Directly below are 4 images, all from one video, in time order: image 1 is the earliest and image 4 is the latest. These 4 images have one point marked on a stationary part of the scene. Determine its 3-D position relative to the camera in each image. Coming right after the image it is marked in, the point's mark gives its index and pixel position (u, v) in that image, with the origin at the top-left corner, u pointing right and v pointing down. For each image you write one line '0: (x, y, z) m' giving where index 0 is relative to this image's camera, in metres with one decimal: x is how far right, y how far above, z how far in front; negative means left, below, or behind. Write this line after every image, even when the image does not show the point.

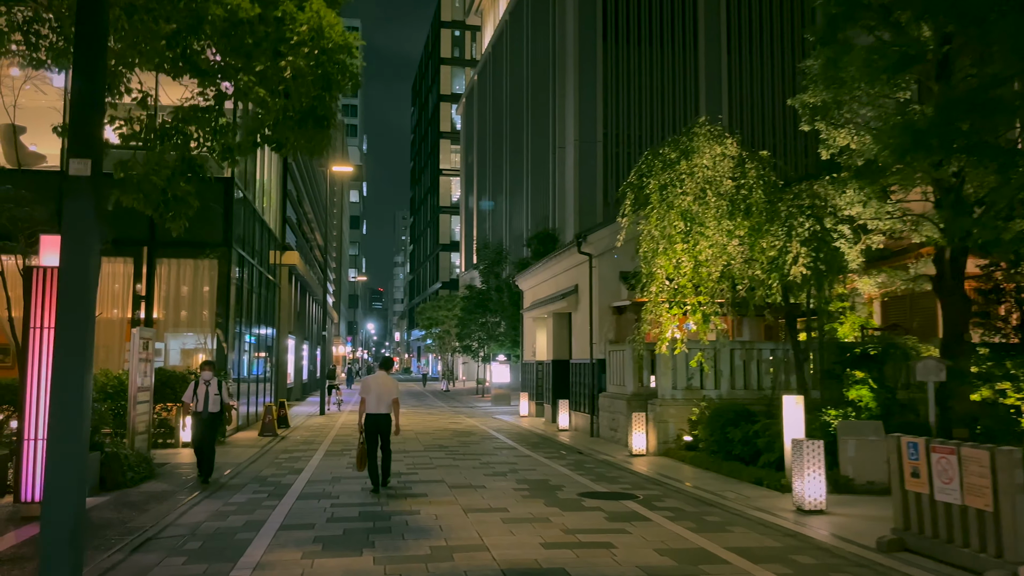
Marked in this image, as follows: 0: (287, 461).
0: (-4.2, -3.2, +15.0) m
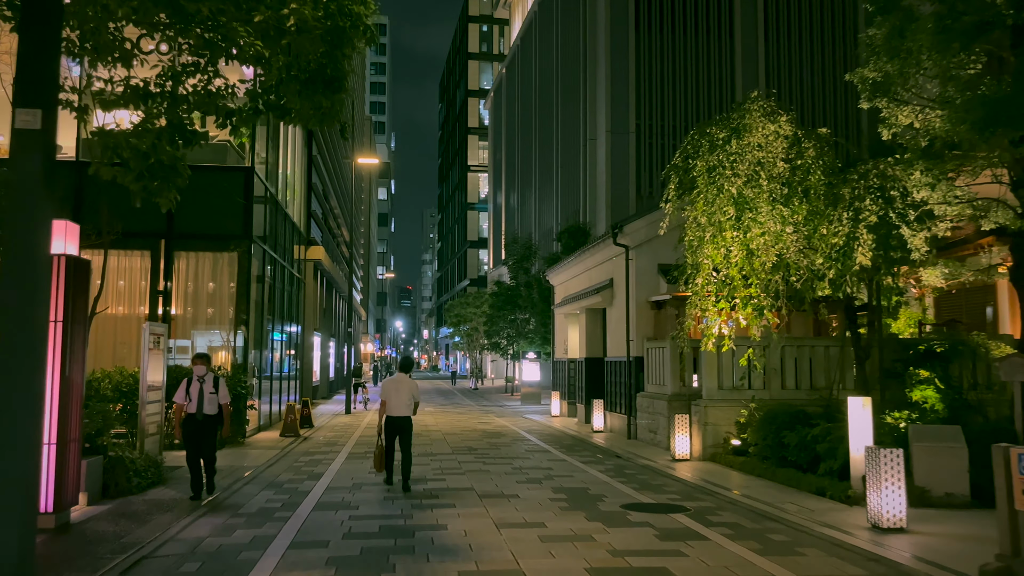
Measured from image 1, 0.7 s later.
0: (-3.6, -3.1, +14.1) m
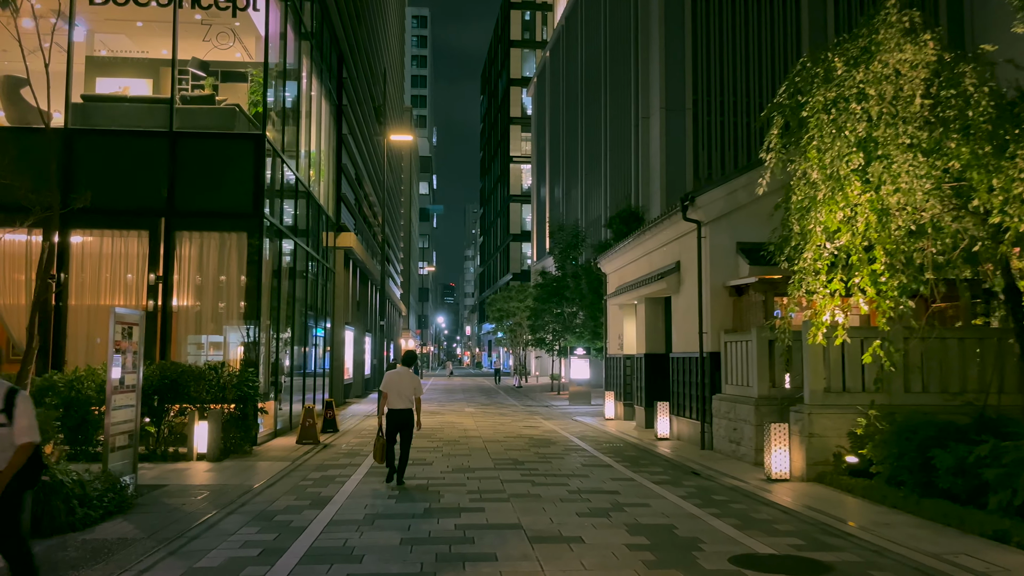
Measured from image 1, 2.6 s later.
0: (-2.8, -2.8, +11.5) m
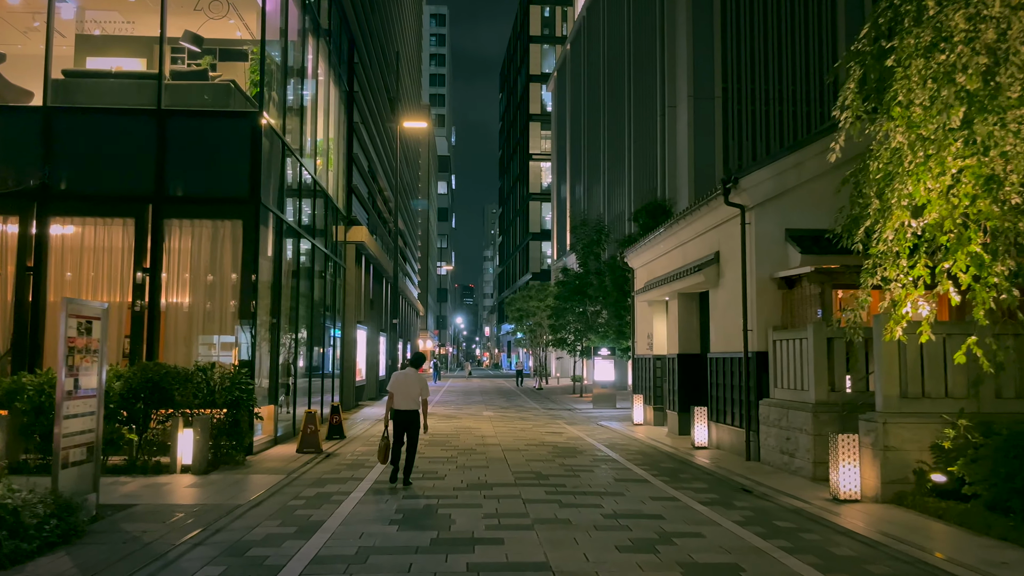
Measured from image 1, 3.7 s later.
0: (-2.5, -2.6, +10.0) m
